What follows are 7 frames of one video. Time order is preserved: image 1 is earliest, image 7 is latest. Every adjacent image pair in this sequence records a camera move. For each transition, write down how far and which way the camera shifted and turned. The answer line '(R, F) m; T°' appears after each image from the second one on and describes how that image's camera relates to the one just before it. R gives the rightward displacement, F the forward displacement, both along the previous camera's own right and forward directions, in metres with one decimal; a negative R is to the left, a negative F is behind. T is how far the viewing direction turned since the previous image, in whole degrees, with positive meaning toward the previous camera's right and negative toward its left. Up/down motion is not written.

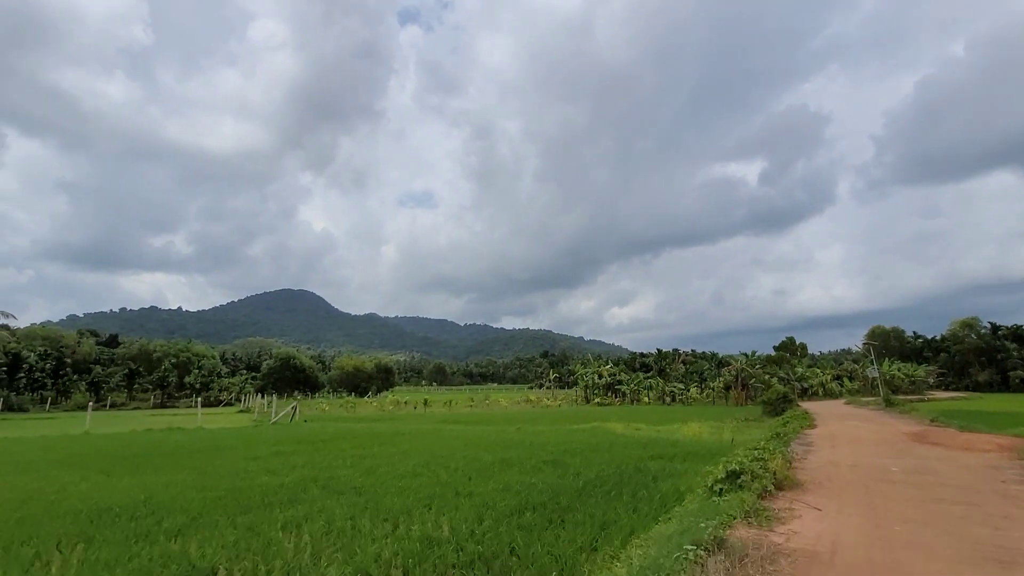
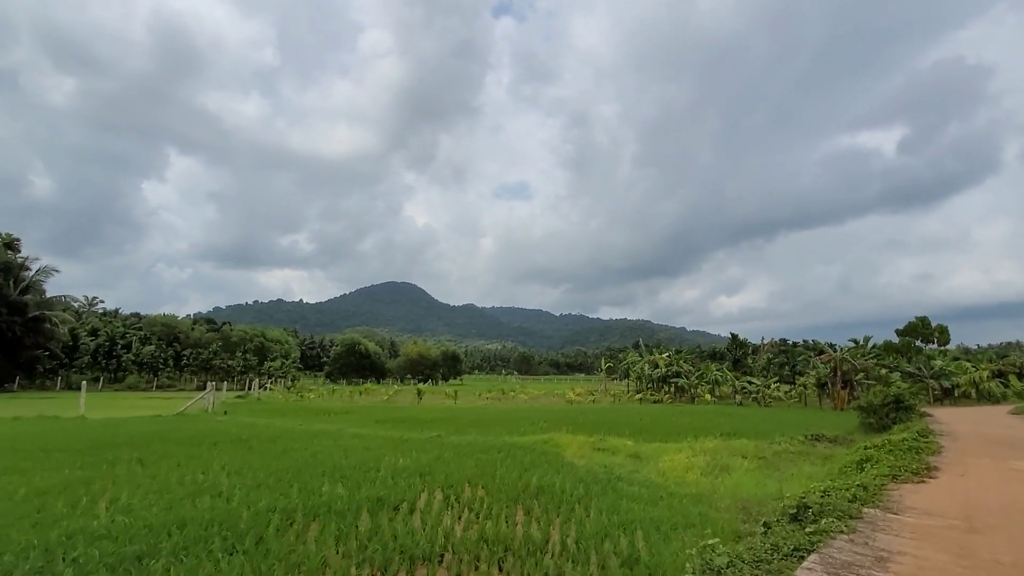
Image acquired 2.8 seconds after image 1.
(+5.8, +10.0) m; -10°
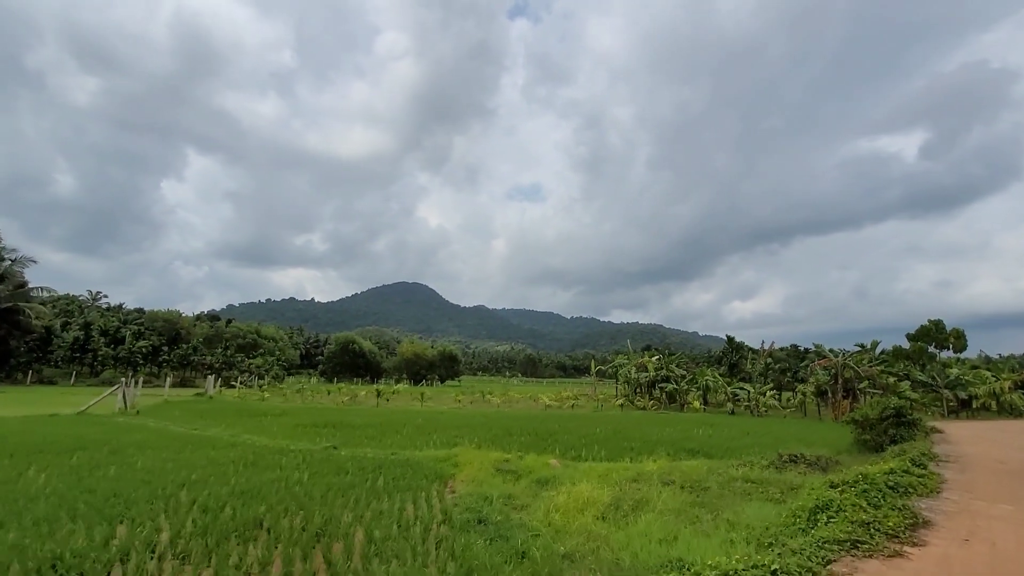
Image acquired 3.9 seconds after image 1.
(+2.6, +3.1) m; -1°
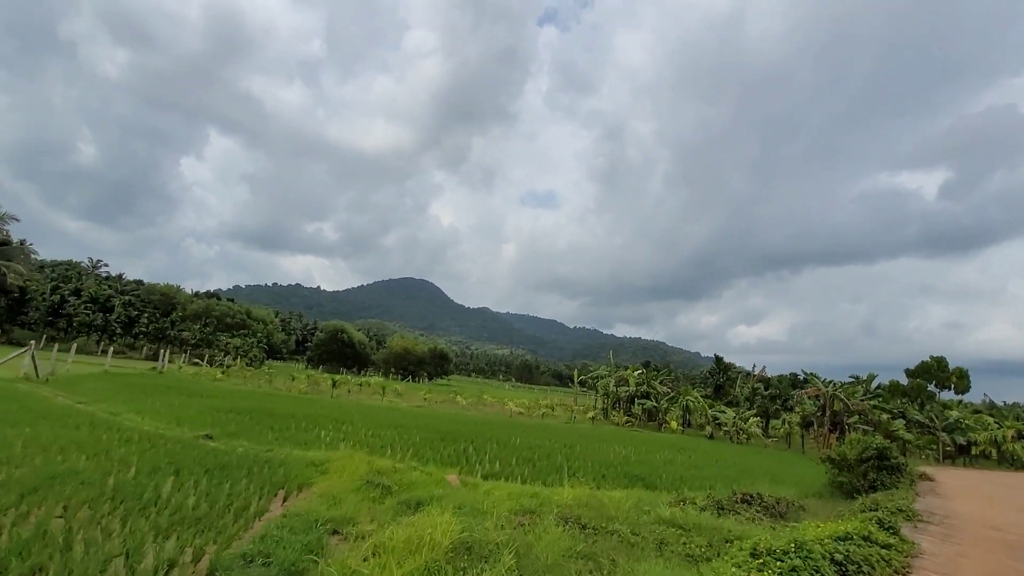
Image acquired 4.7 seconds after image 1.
(+1.9, +2.2) m; -1°
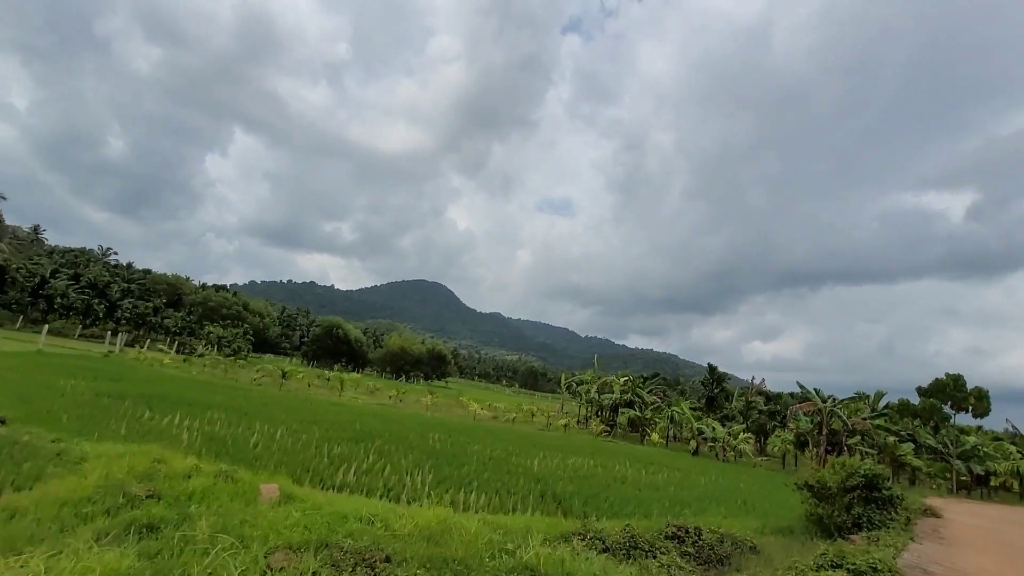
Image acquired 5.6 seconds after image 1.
(+2.3, +2.8) m; -1°
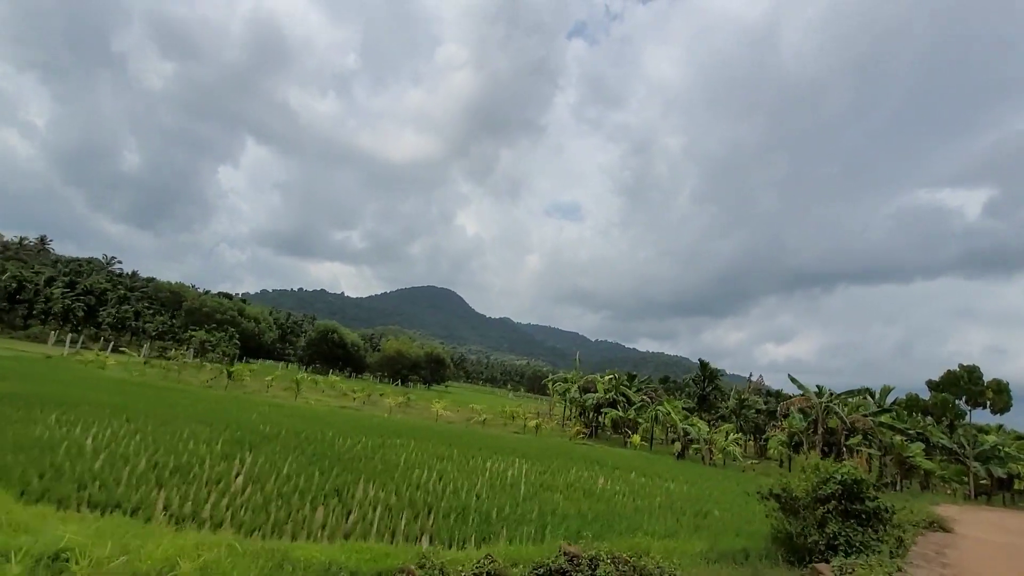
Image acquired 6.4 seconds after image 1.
(+2.2, +2.5) m; -1°
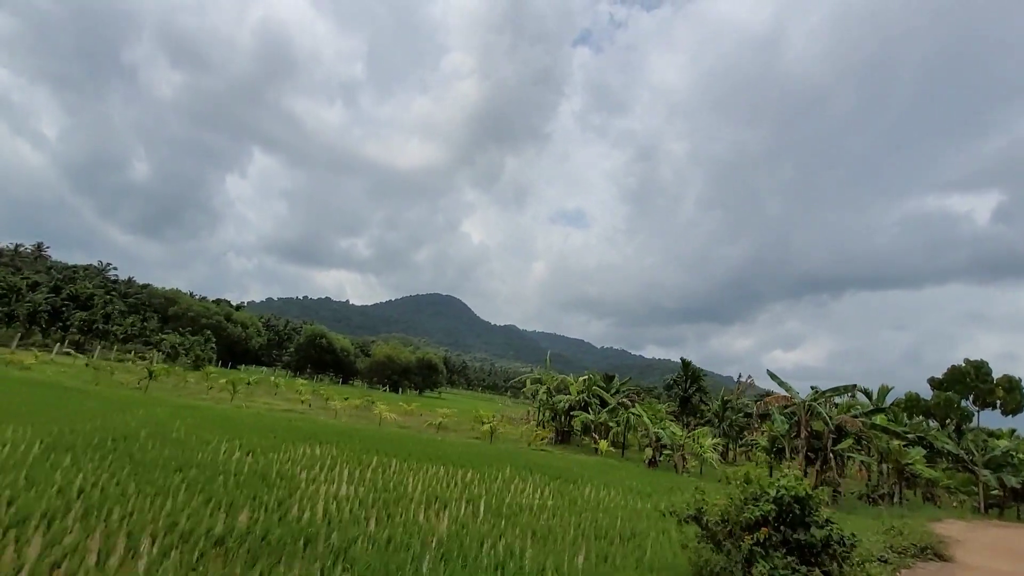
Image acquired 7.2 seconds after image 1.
(+2.3, +2.6) m; -1°
